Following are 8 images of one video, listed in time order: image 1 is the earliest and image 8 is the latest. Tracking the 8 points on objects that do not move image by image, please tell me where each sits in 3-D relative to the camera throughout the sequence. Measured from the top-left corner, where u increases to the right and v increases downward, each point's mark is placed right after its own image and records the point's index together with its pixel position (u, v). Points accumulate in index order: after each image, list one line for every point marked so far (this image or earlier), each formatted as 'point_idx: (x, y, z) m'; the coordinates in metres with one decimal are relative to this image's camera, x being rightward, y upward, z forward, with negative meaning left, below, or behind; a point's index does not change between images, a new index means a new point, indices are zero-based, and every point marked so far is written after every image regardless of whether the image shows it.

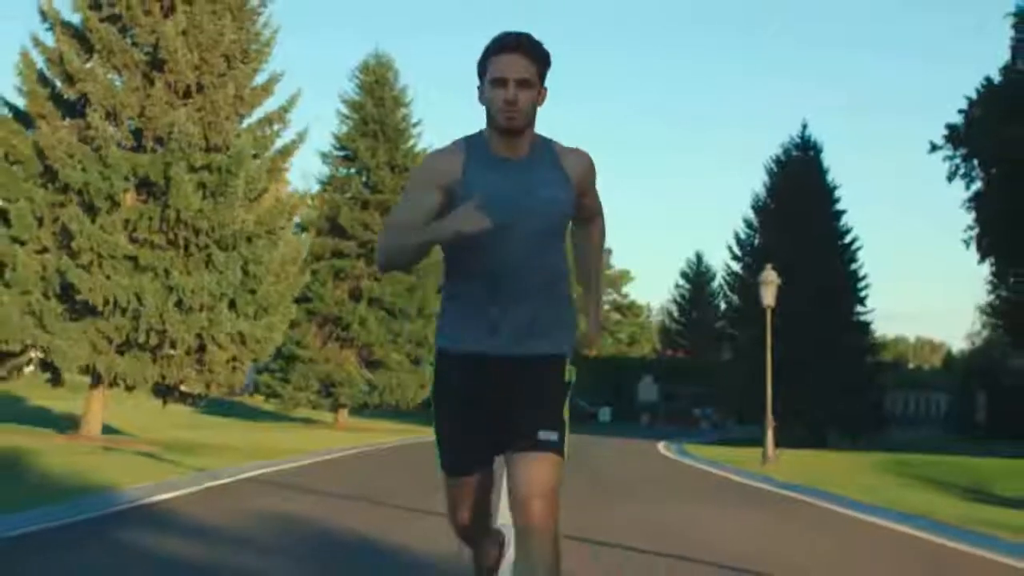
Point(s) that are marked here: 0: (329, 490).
0: (-2.2, -2.5, +18.4) m
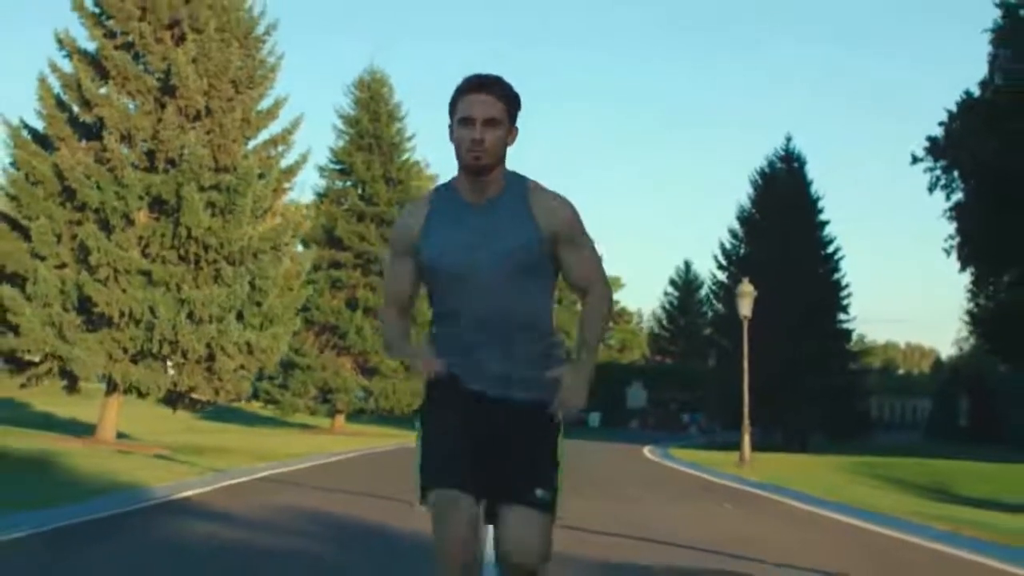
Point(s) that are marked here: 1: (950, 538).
0: (-2.3, -2.7, +20.1) m
1: (+6.0, -3.3, +19.7) m
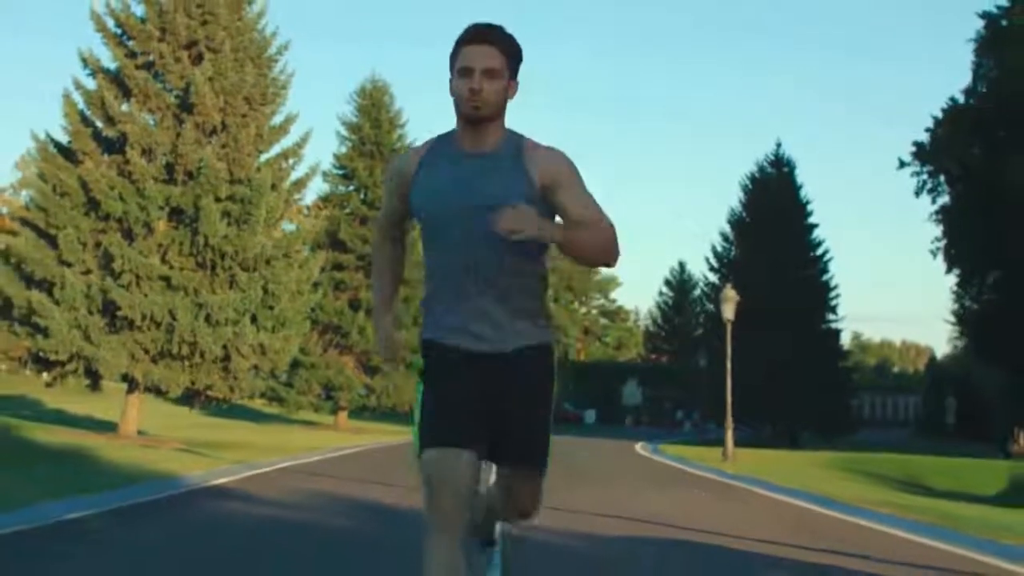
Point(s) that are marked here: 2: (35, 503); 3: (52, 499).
0: (-2.4, -2.9, +22.0) m
1: (+6.0, -3.5, +21.7) m
2: (-6.0, -2.7, +18.5) m
3: (-6.0, -2.8, +19.0) m
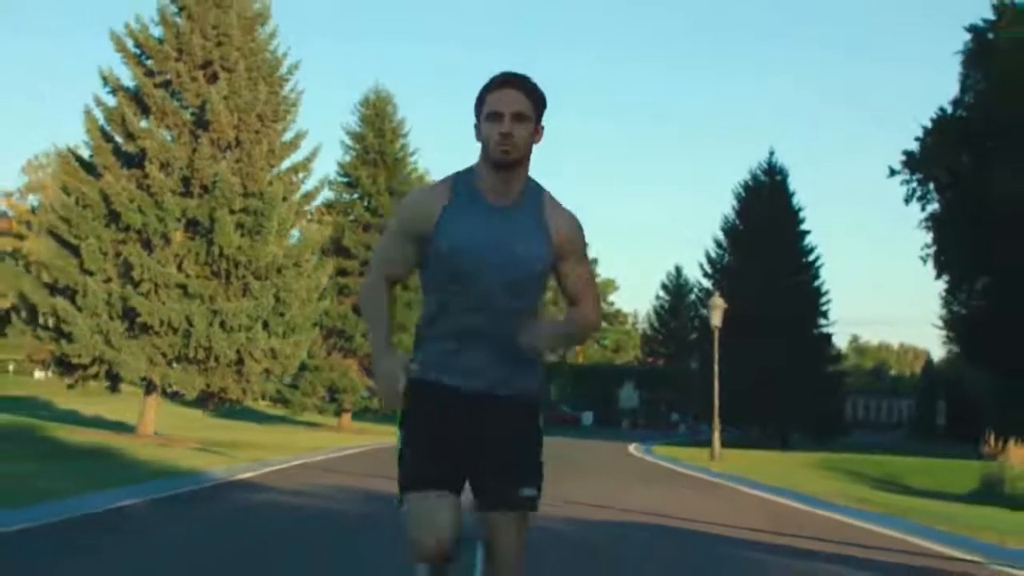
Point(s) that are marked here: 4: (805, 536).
0: (-2.4, -3.0, +23.8) m
1: (+5.9, -3.7, +23.4) m
2: (-6.0, -2.9, +20.2) m
3: (-6.0, -2.9, +20.7) m
4: (+3.6, -3.0, +17.6) m
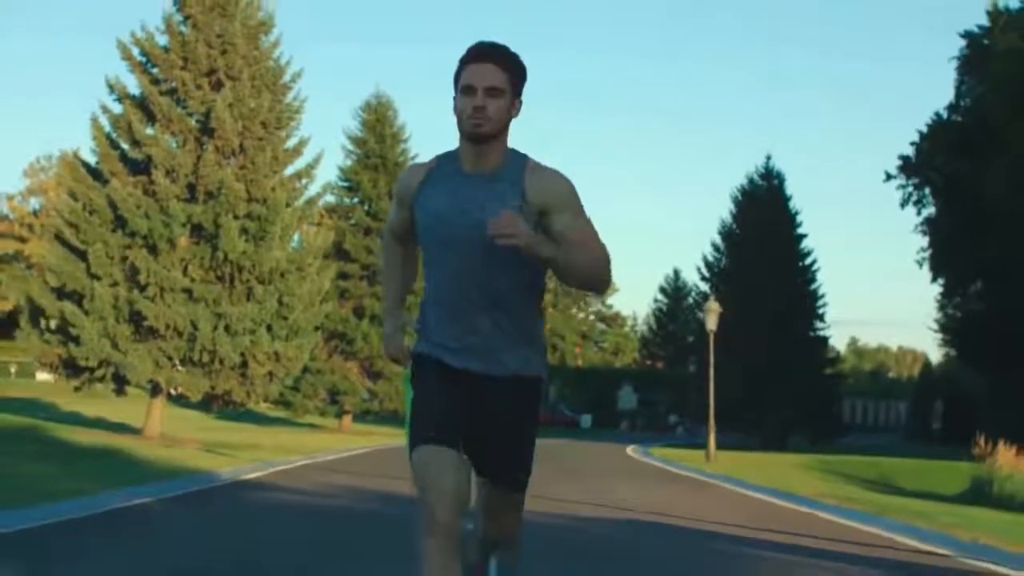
0: (-2.4, -3.1, +24.4) m
1: (+5.9, -3.8, +24.0) m
2: (-6.1, -3.0, +20.8) m
3: (-6.0, -3.0, +21.4) m
4: (+3.5, -3.0, +18.2) m
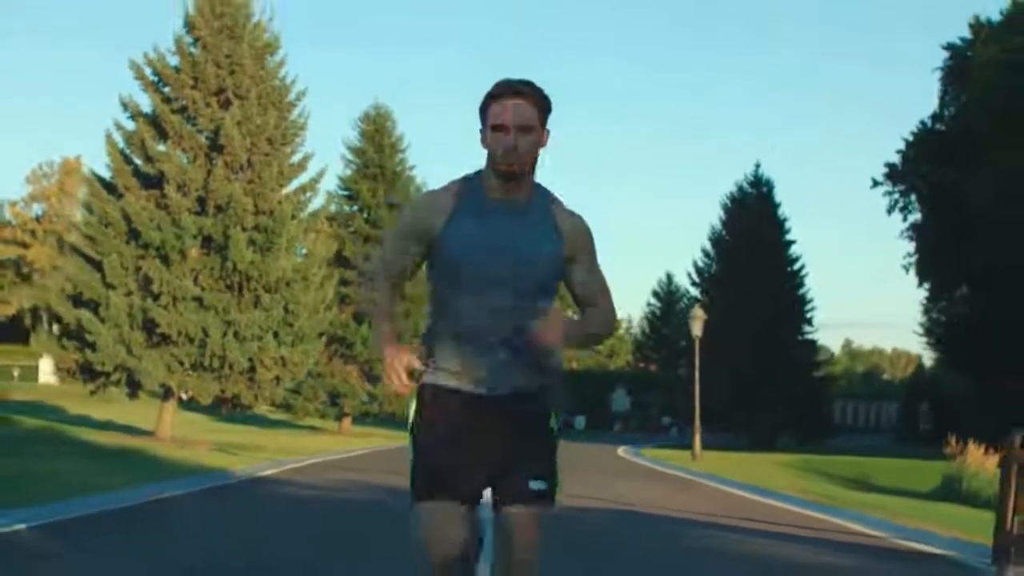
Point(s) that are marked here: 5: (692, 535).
0: (-2.5, -3.3, +26.1) m
1: (+5.8, -3.9, +25.8) m
2: (-6.2, -3.2, +22.5) m
3: (-6.1, -3.2, +23.1) m
4: (+3.5, -3.2, +20.0) m
5: (+2.1, -2.9, +16.7) m
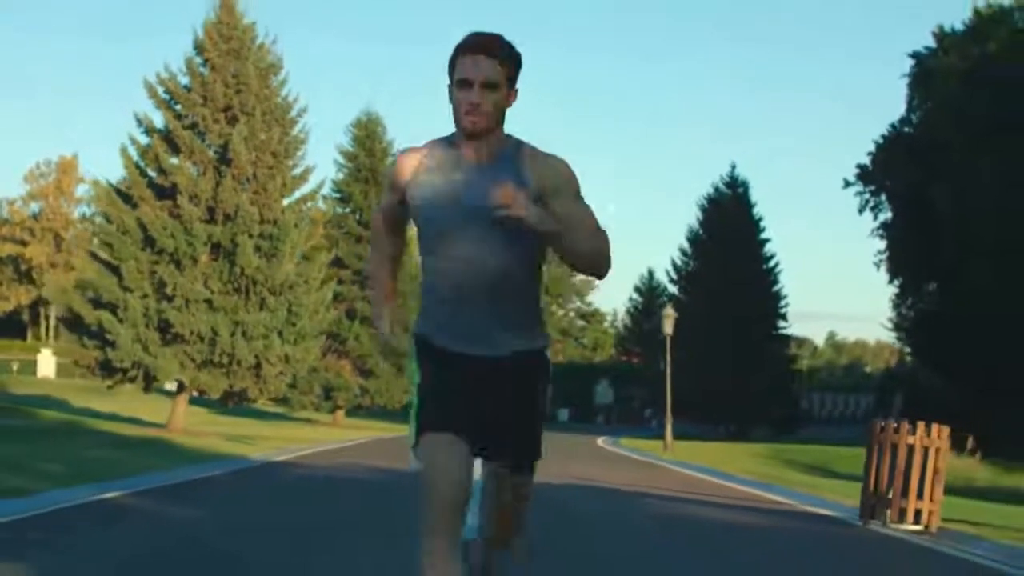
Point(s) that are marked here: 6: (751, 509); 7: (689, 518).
0: (-2.8, -3.4, +29.2) m
1: (+5.5, -4.0, +29.0) m
2: (-6.4, -3.3, +25.6) m
3: (-6.4, -3.3, +26.1) m
4: (+3.2, -3.4, +23.1) m
5: (+1.9, -3.0, +19.8) m
6: (+3.1, -3.0, +19.5) m
7: (+2.2, -2.9, +18.3) m
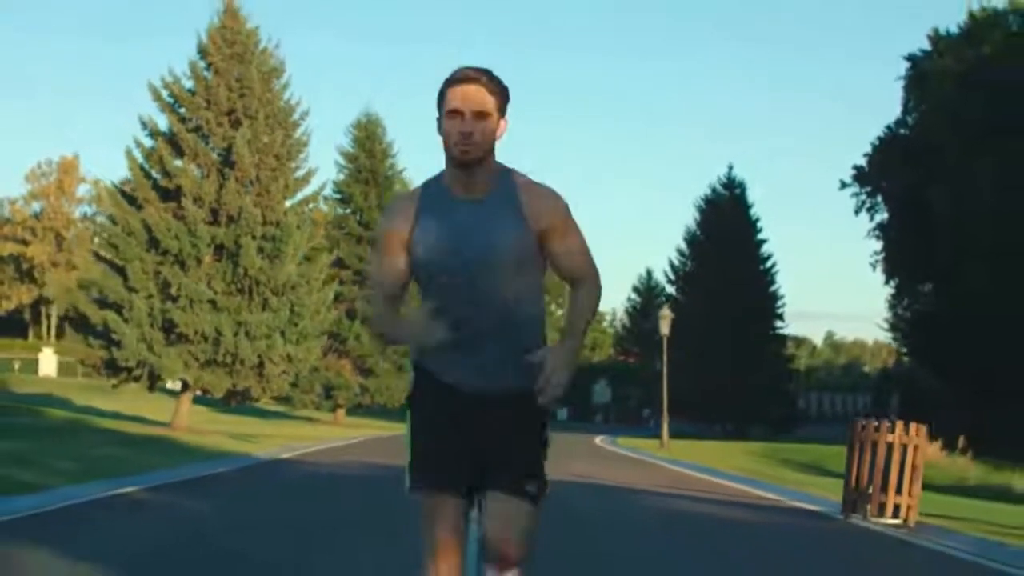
0: (-2.9, -3.4, +29.8) m
1: (+5.5, -4.1, +29.6) m
2: (-6.4, -3.3, +26.2) m
3: (-6.4, -3.3, +26.8) m
4: (+3.2, -3.4, +23.7) m
5: (+1.8, -3.1, +20.5) m
6: (+3.1, -3.1, +20.1) m
7: (+2.2, -2.9, +19.0) m
